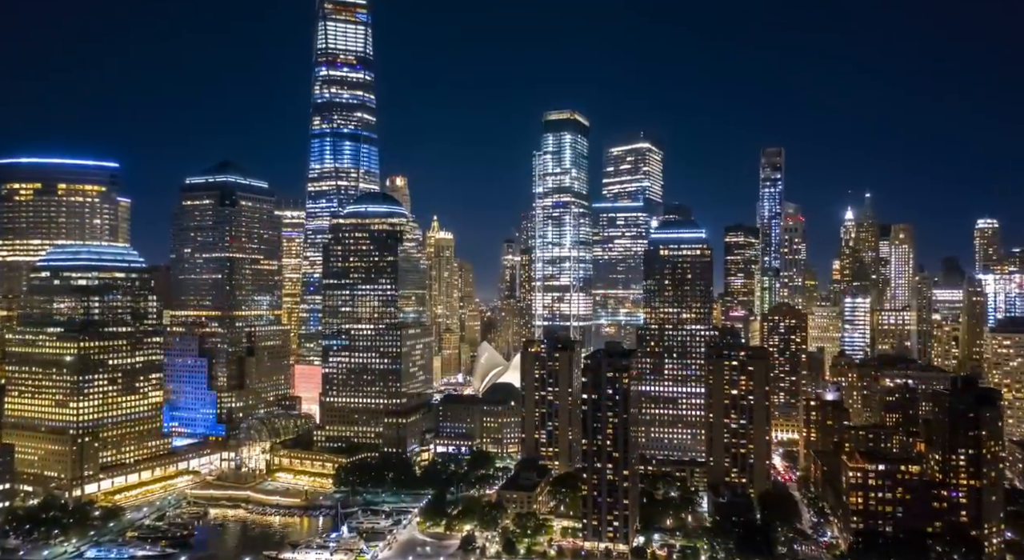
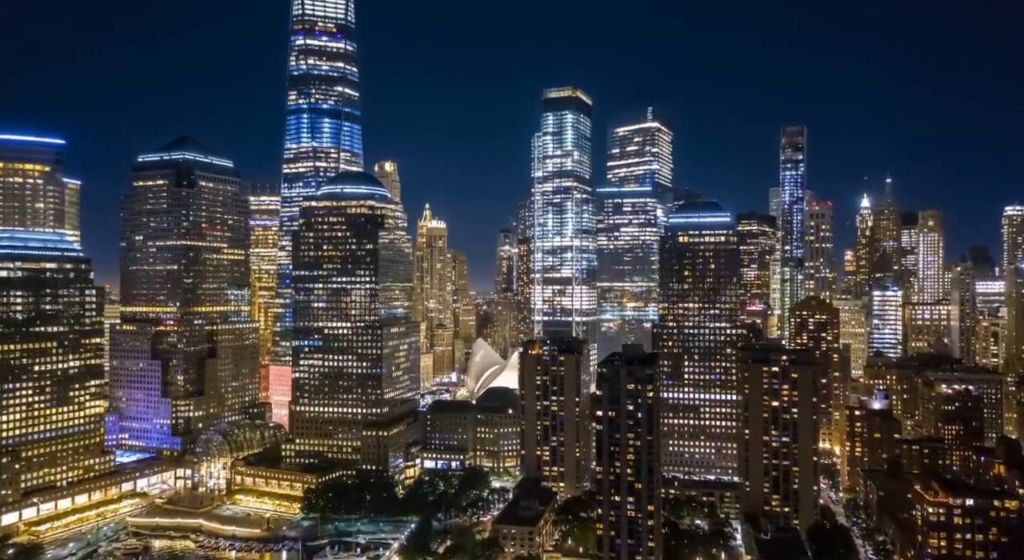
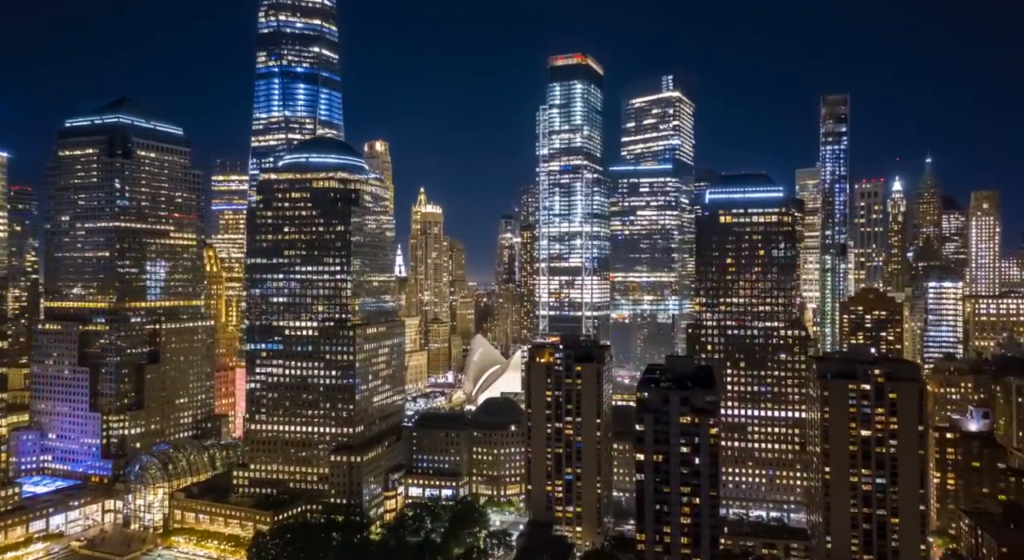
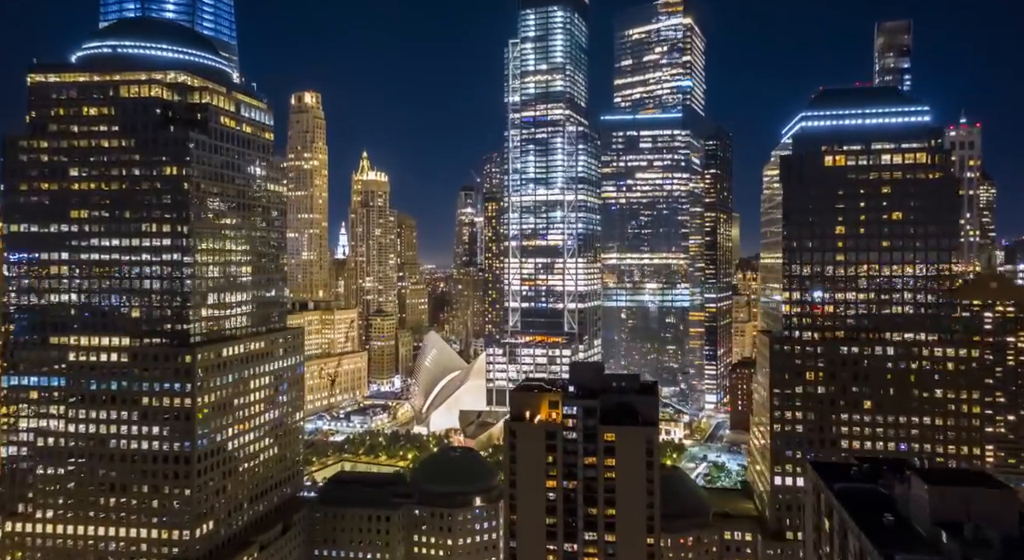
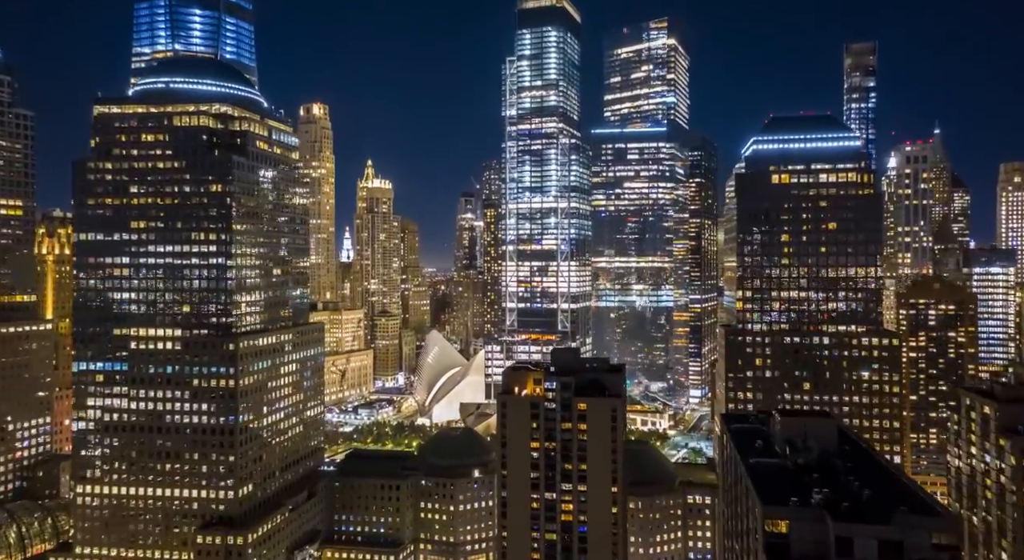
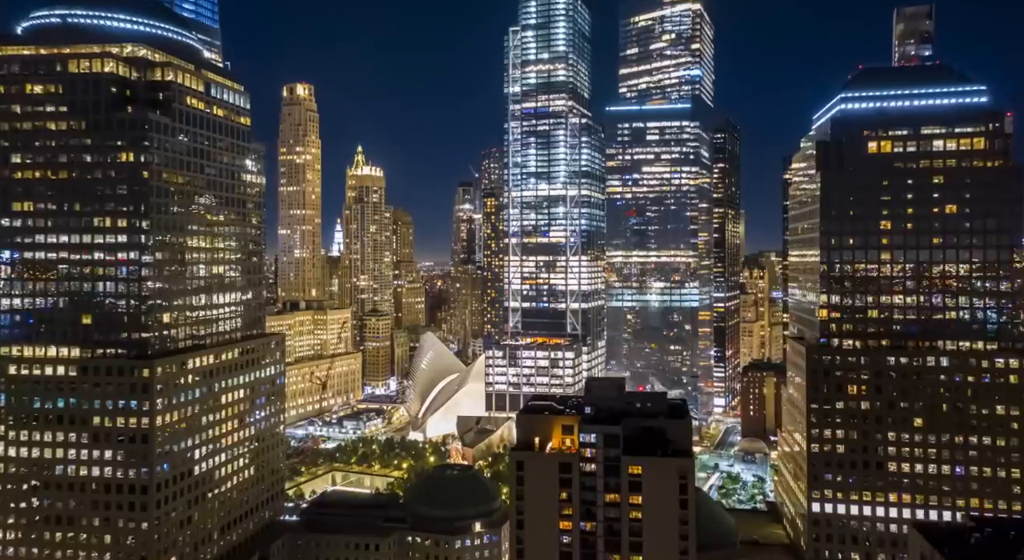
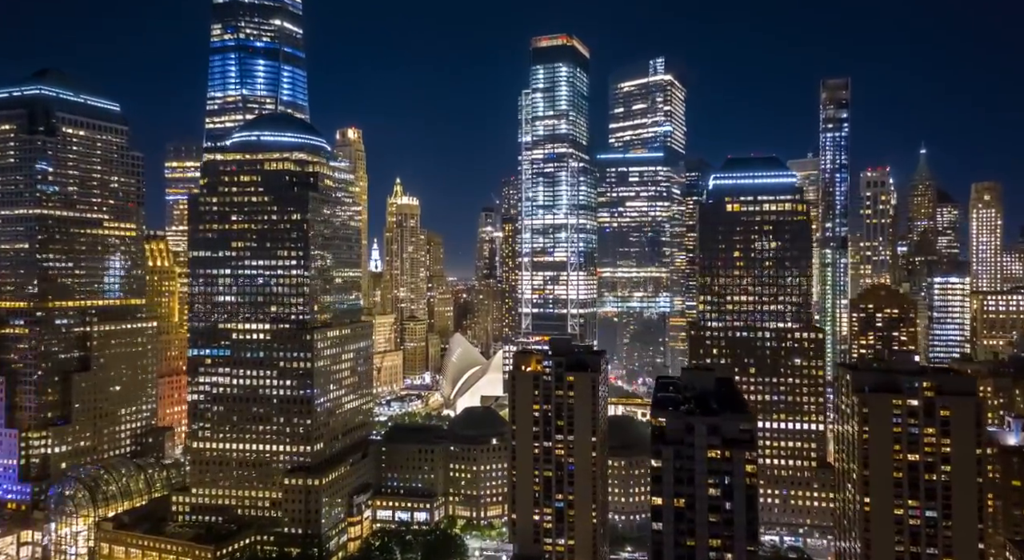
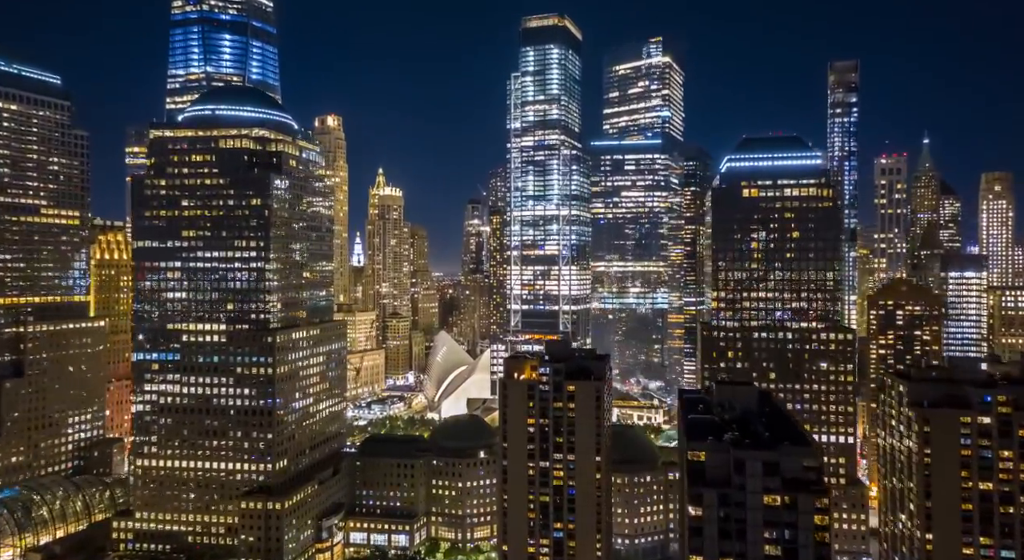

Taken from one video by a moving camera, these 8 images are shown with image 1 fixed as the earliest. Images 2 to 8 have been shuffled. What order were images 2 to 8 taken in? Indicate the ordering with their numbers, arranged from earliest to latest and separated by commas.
2, 3, 7, 8, 5, 4, 6
